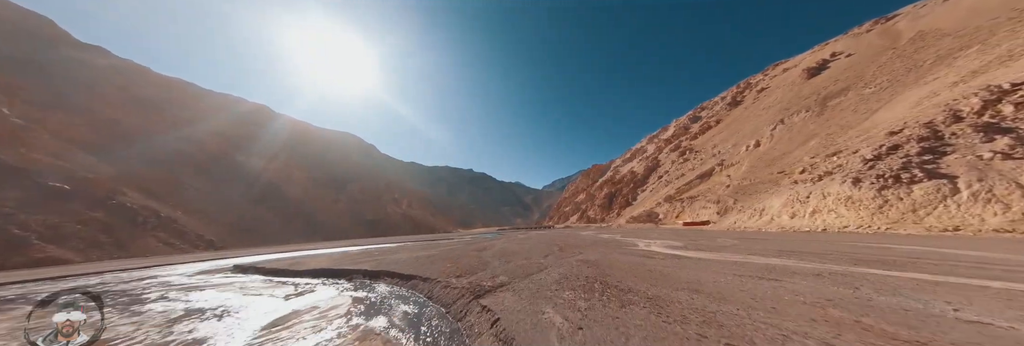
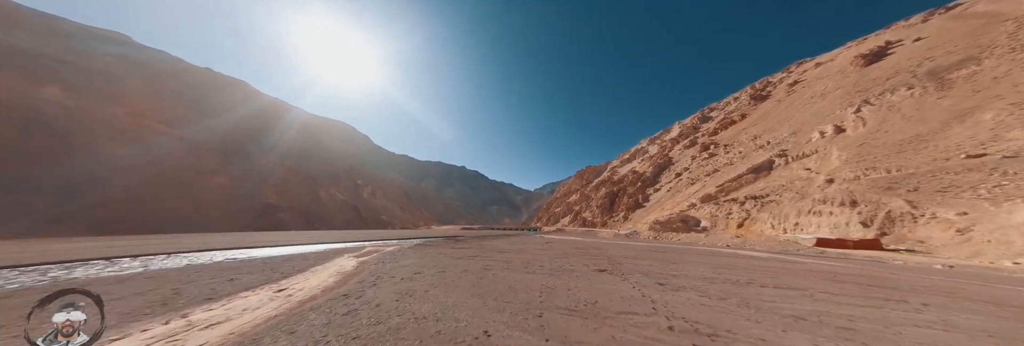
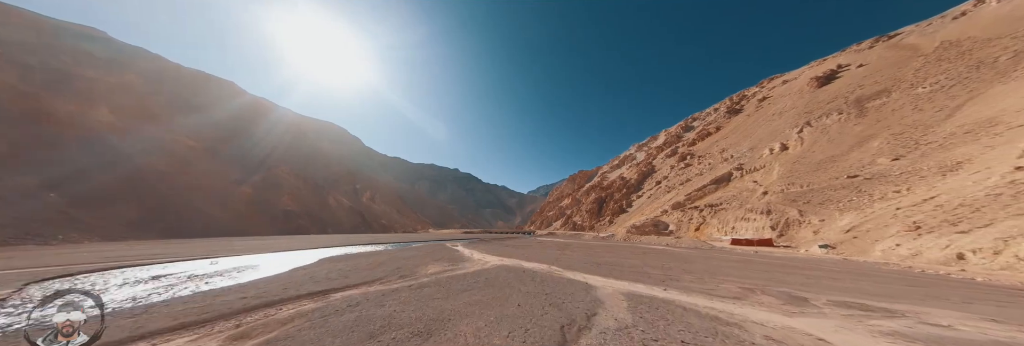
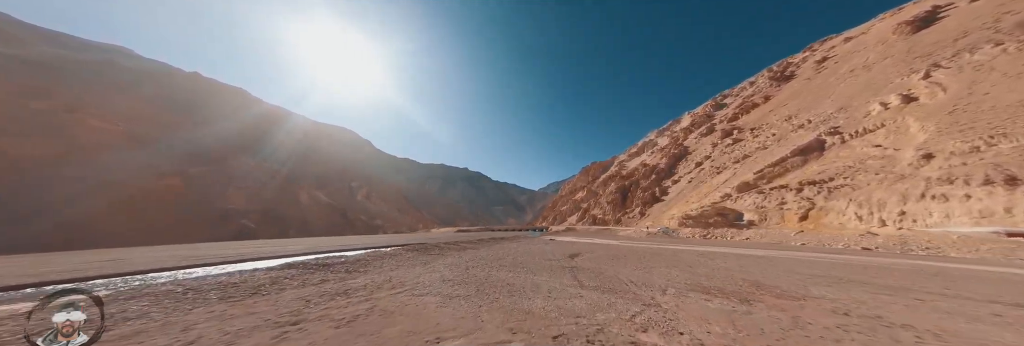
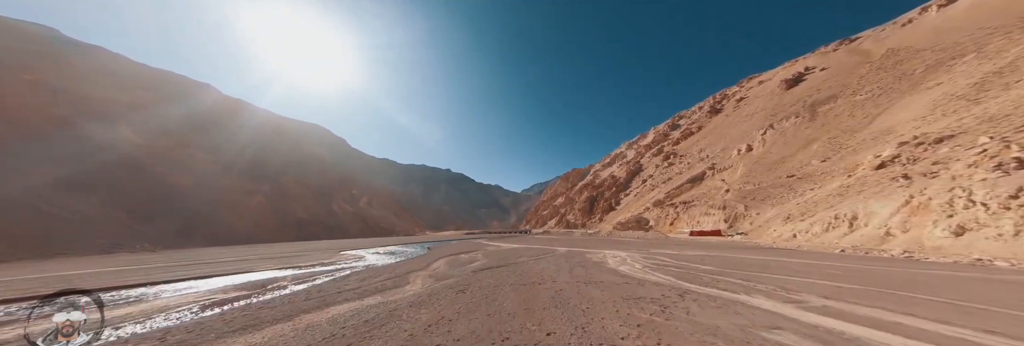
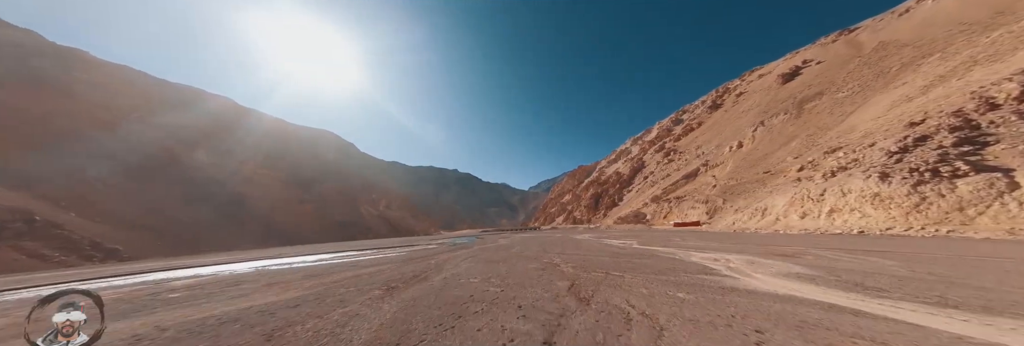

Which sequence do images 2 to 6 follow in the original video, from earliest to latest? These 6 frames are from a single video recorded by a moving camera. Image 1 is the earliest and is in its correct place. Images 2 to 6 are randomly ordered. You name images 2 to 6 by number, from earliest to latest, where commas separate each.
6, 5, 3, 2, 4
